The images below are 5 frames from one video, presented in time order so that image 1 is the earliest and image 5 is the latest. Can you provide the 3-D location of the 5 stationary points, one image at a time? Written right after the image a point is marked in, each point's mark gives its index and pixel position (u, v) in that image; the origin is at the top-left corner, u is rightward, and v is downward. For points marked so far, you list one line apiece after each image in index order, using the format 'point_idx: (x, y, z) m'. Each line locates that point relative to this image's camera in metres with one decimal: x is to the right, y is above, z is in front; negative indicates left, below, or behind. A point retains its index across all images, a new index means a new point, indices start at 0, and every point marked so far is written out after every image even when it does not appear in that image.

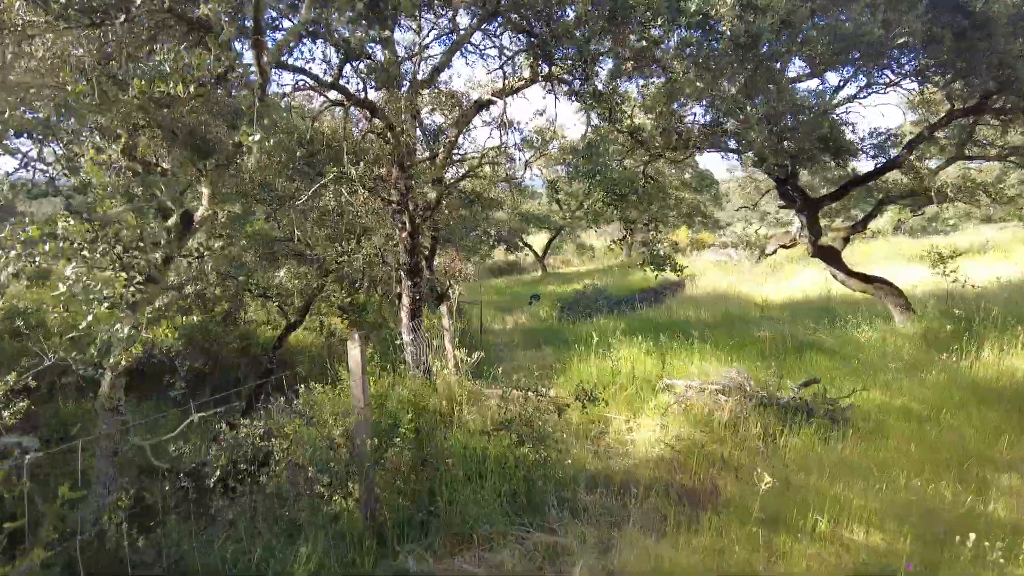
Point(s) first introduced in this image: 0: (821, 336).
0: (+3.5, -0.5, +7.5) m
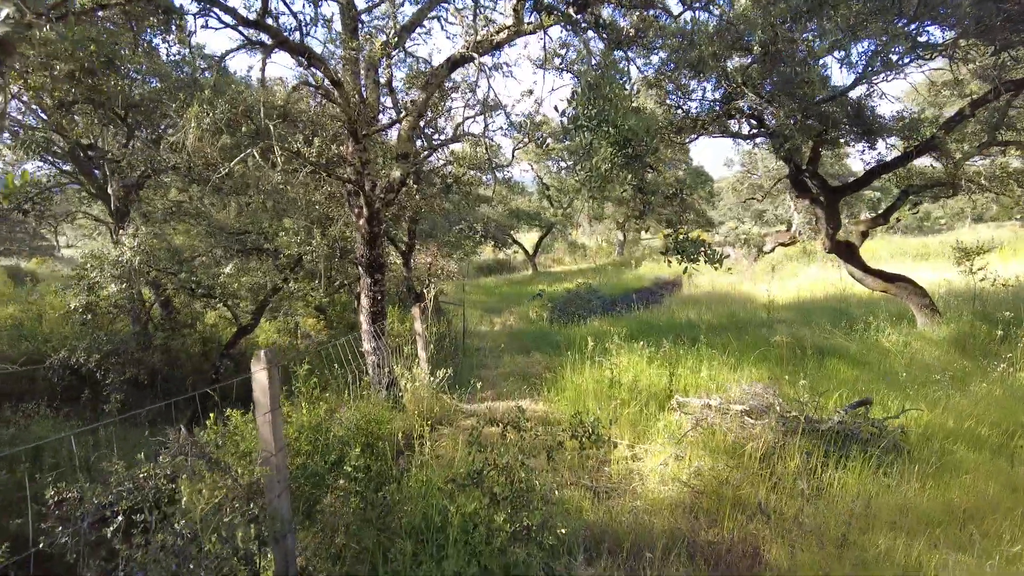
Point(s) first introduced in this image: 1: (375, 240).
0: (+3.4, -0.5, +6.7) m
1: (-0.9, +0.3, +4.2) m
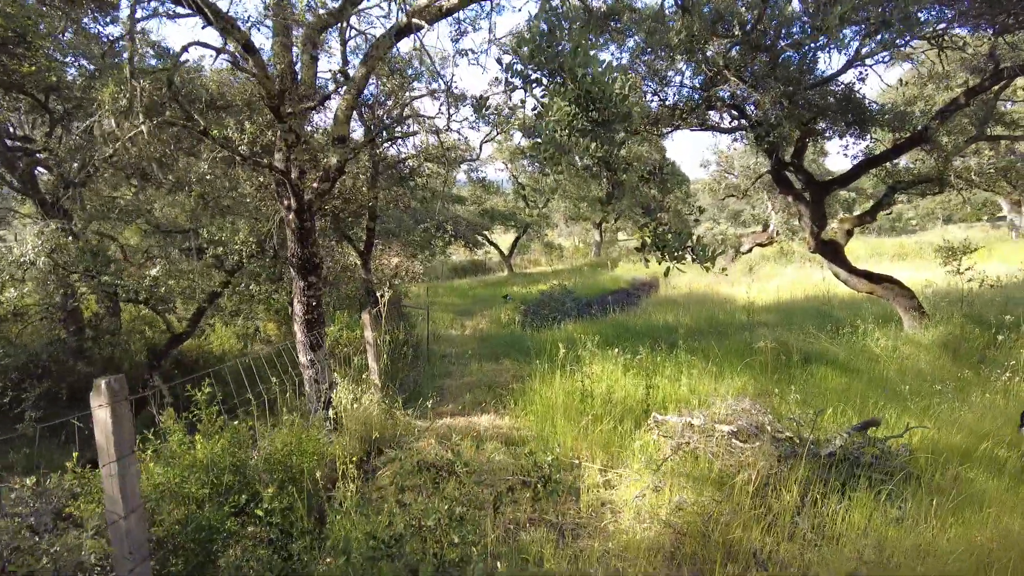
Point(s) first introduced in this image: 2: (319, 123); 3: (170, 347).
0: (+3.0, -0.5, +6.3) m
1: (-1.1, +0.3, +3.6) m
2: (-1.1, +0.9, +3.6) m
3: (-3.1, -0.6, +6.1) m
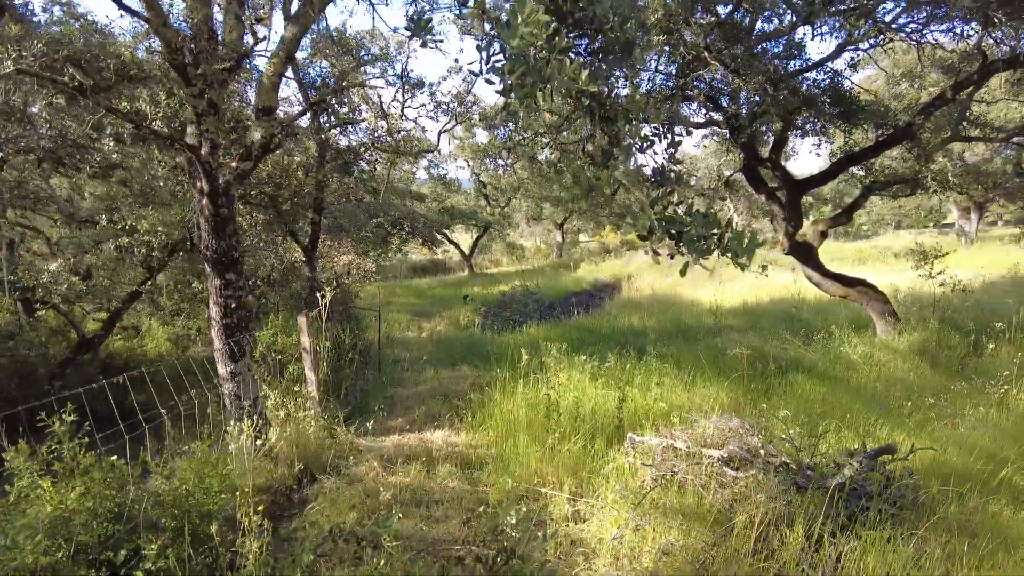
0: (+2.7, -0.6, +6.0) m
1: (-1.3, +0.3, +3.1) m
2: (-1.3, +0.9, +3.0) m
3: (-3.5, -0.6, +5.4) m
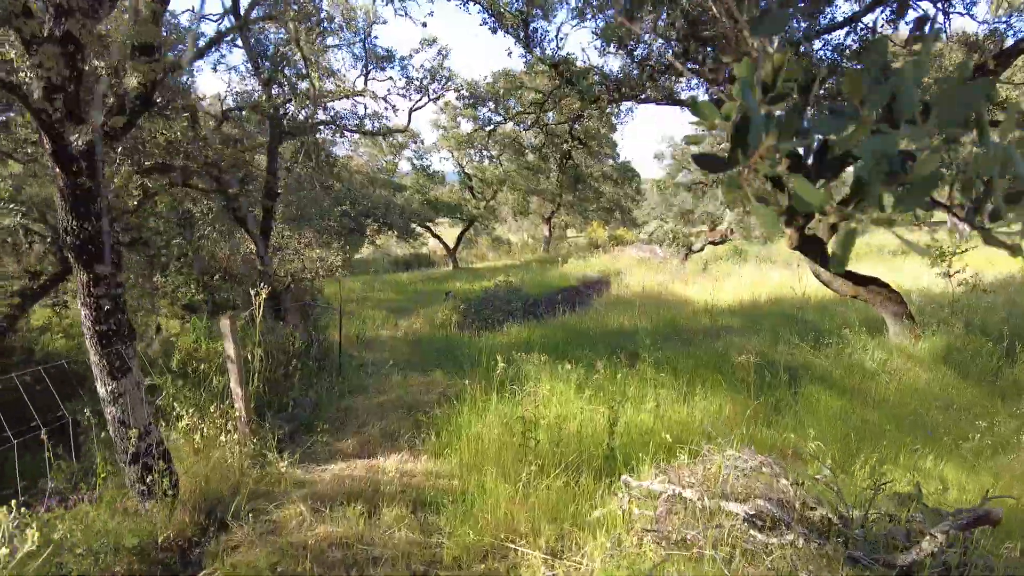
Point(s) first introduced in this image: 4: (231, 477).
0: (+2.5, -0.6, +5.3) m
1: (-1.5, +0.3, +2.3) m
2: (-1.4, +0.9, +2.3) m
3: (-3.7, -0.5, +4.6) m
4: (-1.3, -0.8, +2.9) m
